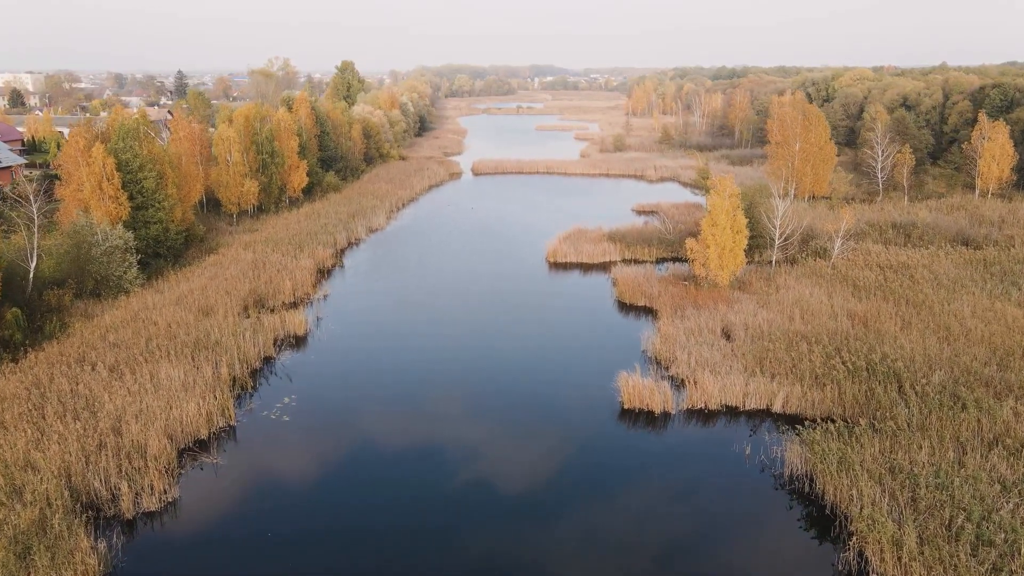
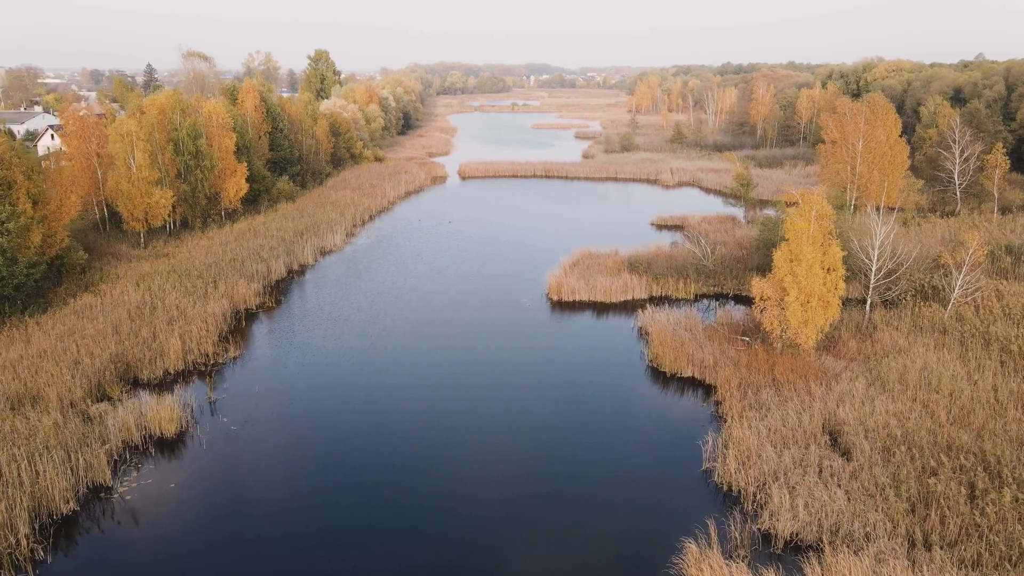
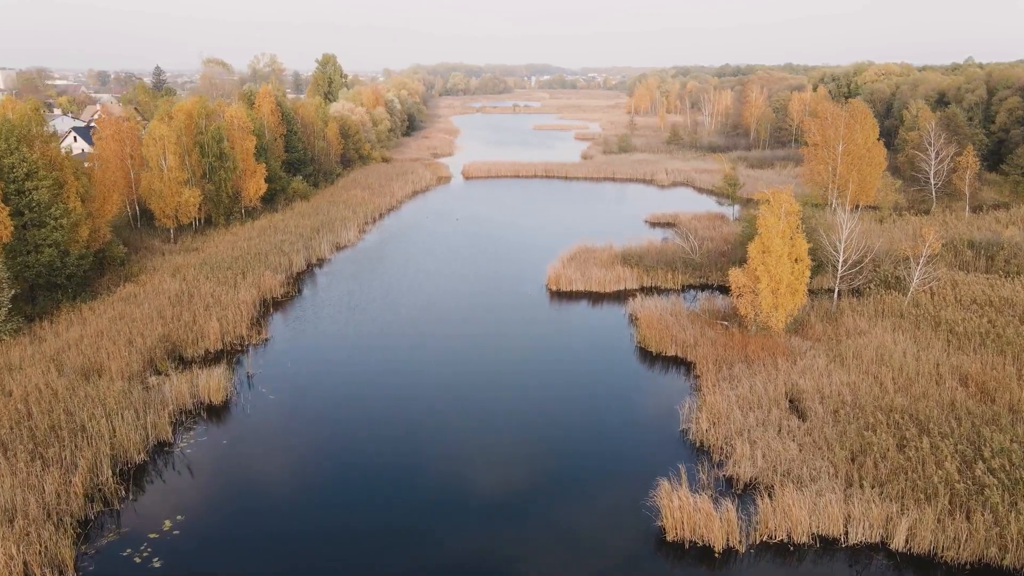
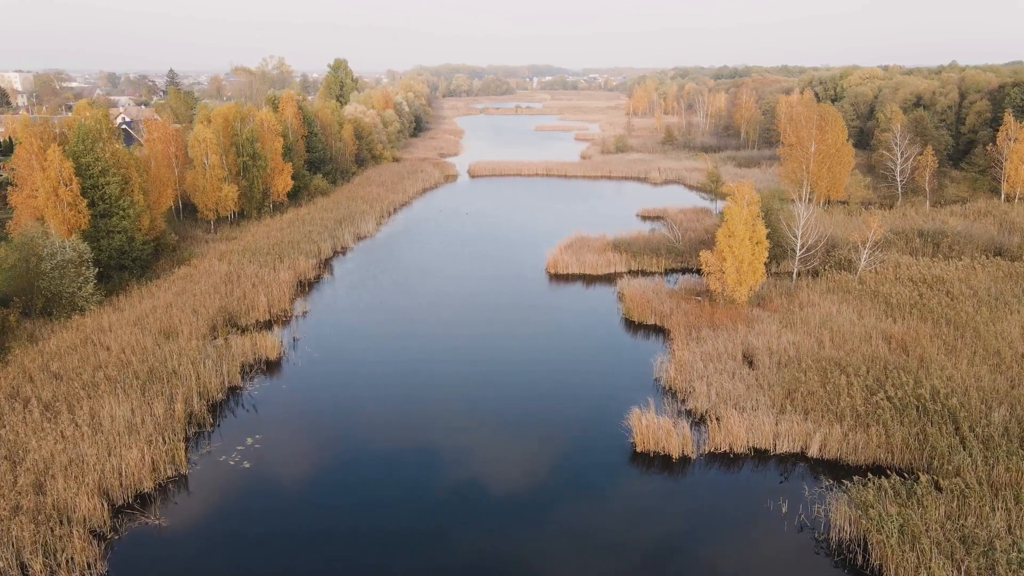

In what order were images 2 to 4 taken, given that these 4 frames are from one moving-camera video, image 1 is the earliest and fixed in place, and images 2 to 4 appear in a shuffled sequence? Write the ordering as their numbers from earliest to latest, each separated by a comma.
4, 3, 2
